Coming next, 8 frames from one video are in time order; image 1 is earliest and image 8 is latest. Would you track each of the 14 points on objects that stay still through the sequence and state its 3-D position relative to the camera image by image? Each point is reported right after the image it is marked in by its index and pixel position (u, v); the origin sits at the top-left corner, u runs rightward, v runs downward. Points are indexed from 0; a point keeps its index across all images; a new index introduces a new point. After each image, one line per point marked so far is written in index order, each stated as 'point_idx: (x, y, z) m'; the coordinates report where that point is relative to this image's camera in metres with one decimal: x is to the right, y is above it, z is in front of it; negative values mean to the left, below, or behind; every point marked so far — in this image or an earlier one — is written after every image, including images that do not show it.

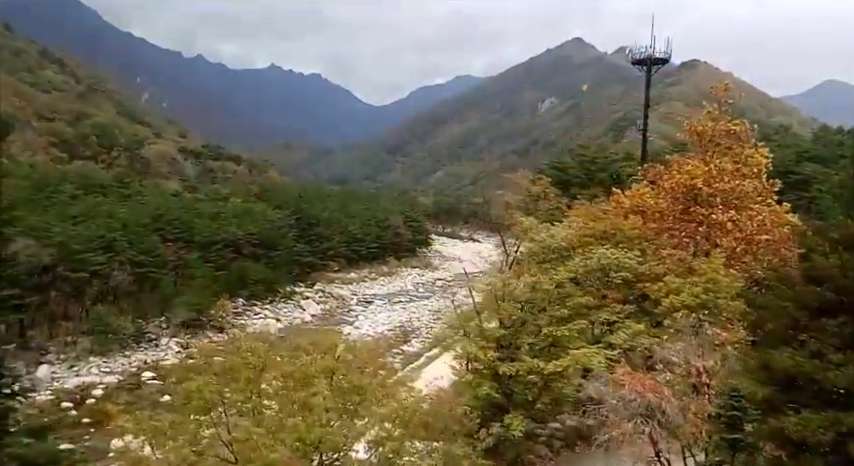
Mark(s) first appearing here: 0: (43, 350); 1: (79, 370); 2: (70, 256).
0: (-10.1, -3.1, +16.3) m
1: (-9.0, -3.6, +16.0) m
2: (-10.2, -0.7, +18.1) m
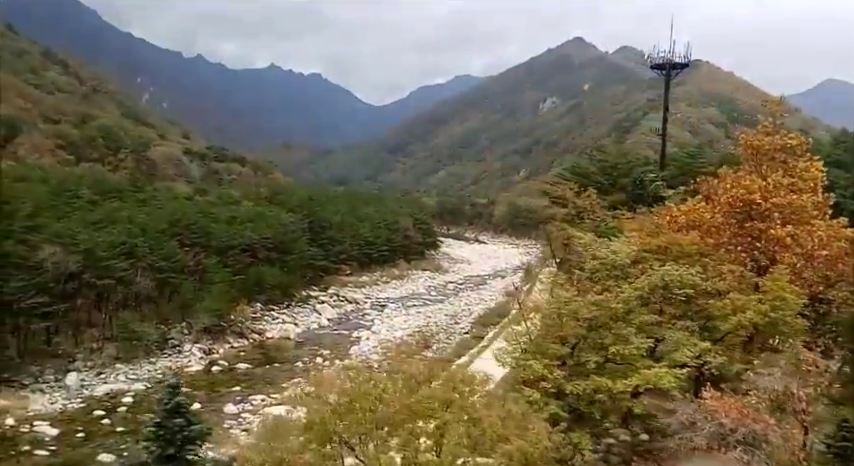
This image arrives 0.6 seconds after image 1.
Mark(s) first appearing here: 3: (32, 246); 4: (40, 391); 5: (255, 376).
0: (-9.4, -3.3, +16.4) m
1: (-8.3, -3.8, +16.1) m
2: (-9.5, -0.9, +18.1) m
3: (-10.7, -0.3, +16.8) m
4: (-8.9, -3.7, +14.3) m
5: (-5.0, -4.1, +17.9) m
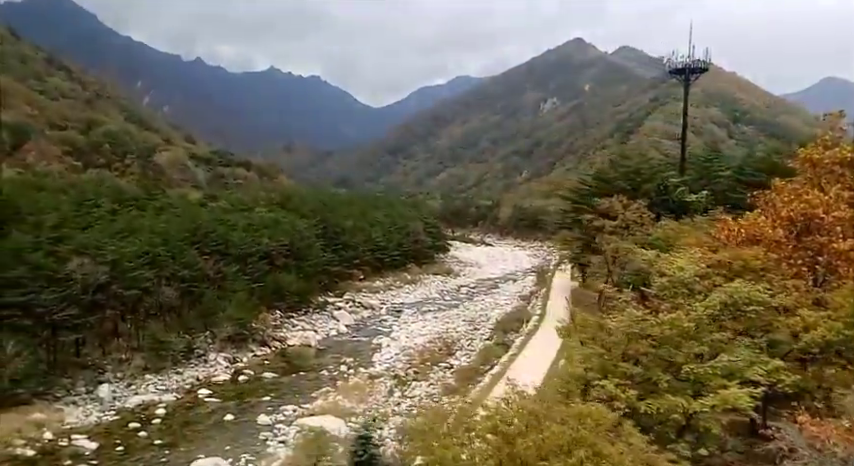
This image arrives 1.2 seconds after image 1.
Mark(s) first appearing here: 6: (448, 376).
0: (-8.7, -3.6, +16.5) m
1: (-7.5, -4.1, +16.1) m
2: (-8.8, -1.2, +18.2) m
3: (-10.0, -0.7, +16.9) m
4: (-8.2, -4.0, +14.4) m
5: (-4.2, -4.4, +17.9) m
6: (+0.5, -4.1, +17.7) m
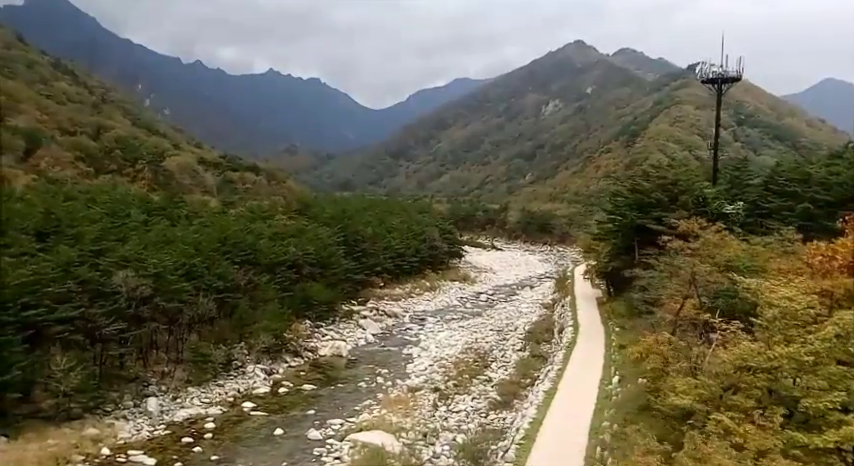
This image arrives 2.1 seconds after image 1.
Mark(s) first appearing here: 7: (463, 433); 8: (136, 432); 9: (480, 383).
0: (-7.5, -4.0, +16.5) m
1: (-6.4, -4.4, +16.2) m
2: (-7.6, -1.6, +18.3) m
3: (-8.8, -1.0, +17.0) m
4: (-7.1, -4.3, +14.4) m
5: (-3.0, -4.8, +17.9) m
6: (+1.7, -4.4, +17.7) m
7: (+0.8, -4.4, +13.6) m
8: (-6.5, -4.4, +13.8) m
9: (+1.6, -4.4, +18.2) m
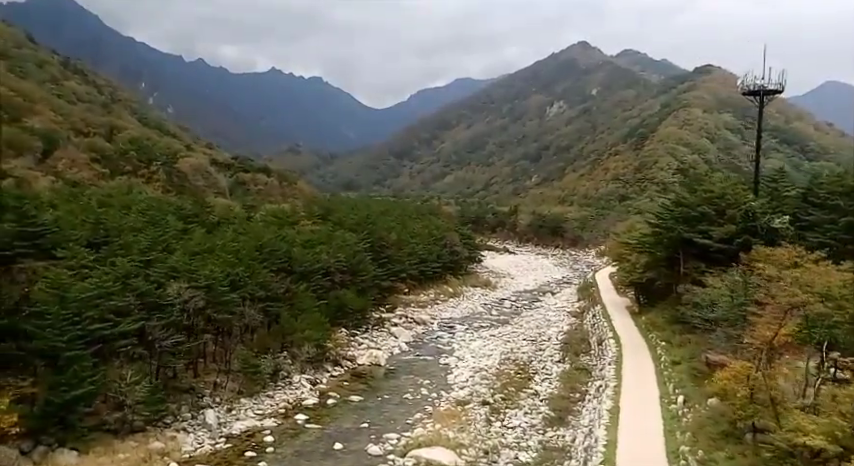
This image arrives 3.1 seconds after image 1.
0: (-6.1, -4.3, +16.6) m
1: (-5.0, -4.8, +16.3) m
2: (-6.2, -1.9, +18.4) m
3: (-7.4, -1.3, +17.2) m
4: (-5.7, -4.6, +14.5) m
5: (-1.6, -5.1, +17.9) m
6: (+3.1, -4.8, +17.7) m
7: (+2.1, -4.8, +13.6) m
8: (-5.2, -4.8, +13.9) m
9: (+3.0, -4.8, +18.2) m
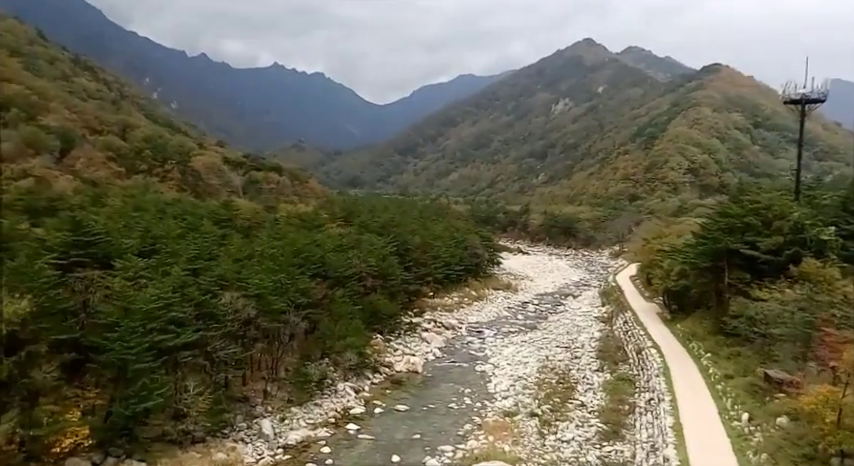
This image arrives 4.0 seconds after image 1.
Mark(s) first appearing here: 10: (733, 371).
0: (-4.8, -4.6, +16.8) m
1: (-3.6, -5.0, +16.4) m
2: (-4.8, -2.2, +18.5) m
3: (-6.0, -1.6, +17.3) m
4: (-4.4, -4.9, +14.6) m
5: (-0.2, -5.4, +18.0) m
6: (+4.5, -5.2, +17.7) m
7: (+3.5, -5.1, +13.6) m
8: (-3.8, -5.1, +14.0) m
9: (+4.4, -5.2, +18.2) m
10: (+8.4, -3.7, +17.0) m
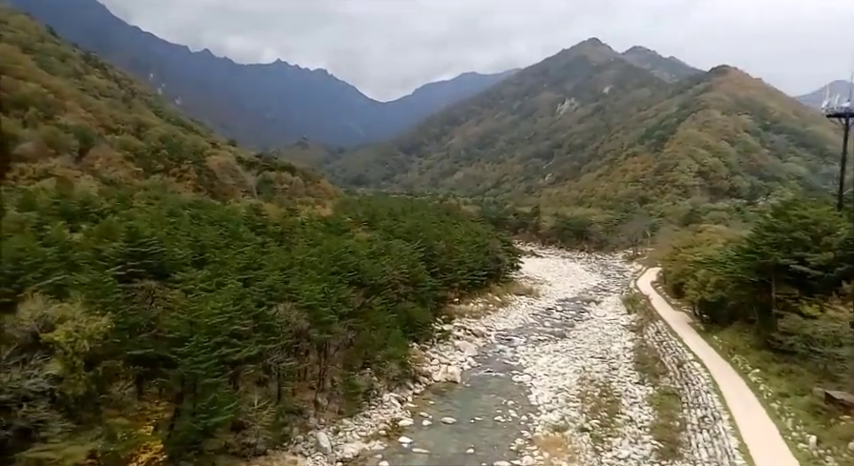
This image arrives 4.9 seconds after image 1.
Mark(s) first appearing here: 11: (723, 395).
0: (-3.3, -4.9, +16.9) m
1: (-2.2, -5.4, +16.5) m
2: (-3.3, -2.6, +18.6) m
3: (-4.6, -2.0, +17.4) m
4: (-3.0, -5.3, +14.8) m
5: (+1.2, -5.8, +18.0) m
6: (+5.9, -5.6, +17.6) m
7: (+4.8, -5.5, +13.6) m
8: (-2.5, -5.4, +14.1) m
9: (+5.8, -5.6, +18.2) m
10: (+9.8, -4.2, +16.9) m
11: (+8.4, -4.7, +17.7) m
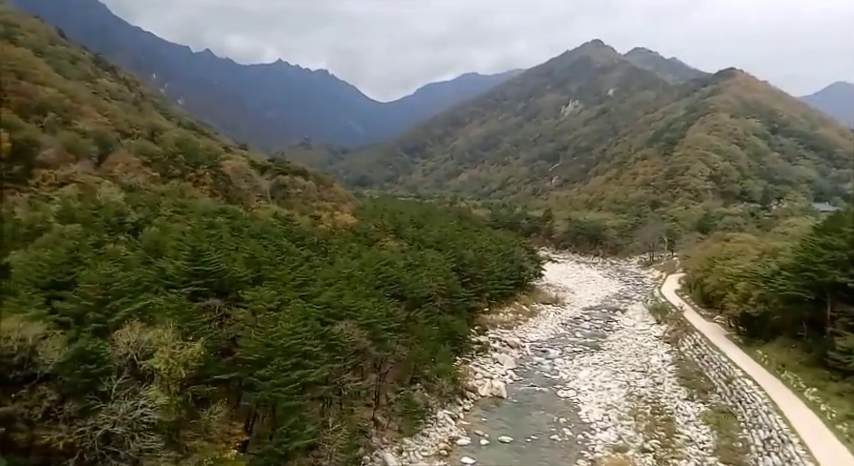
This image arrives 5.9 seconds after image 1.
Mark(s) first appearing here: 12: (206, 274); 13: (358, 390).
0: (-1.6, -5.5, +17.0) m
1: (-0.5, -5.9, +16.5) m
2: (-1.5, -3.1, +18.7) m
3: (-2.8, -2.5, +17.5) m
4: (-1.3, -5.8, +14.8) m
5: (+3.0, -6.4, +18.0) m
6: (+7.7, -6.2, +17.5) m
7: (+6.5, -6.1, +13.5) m
8: (-0.8, -6.0, +14.2) m
9: (+7.5, -6.2, +18.1) m
10: (+11.6, -4.8, +16.7) m
11: (+10.2, -5.2, +17.6) m
12: (-6.2, -1.2, +17.4) m
13: (-2.0, -4.4, +17.6) m
